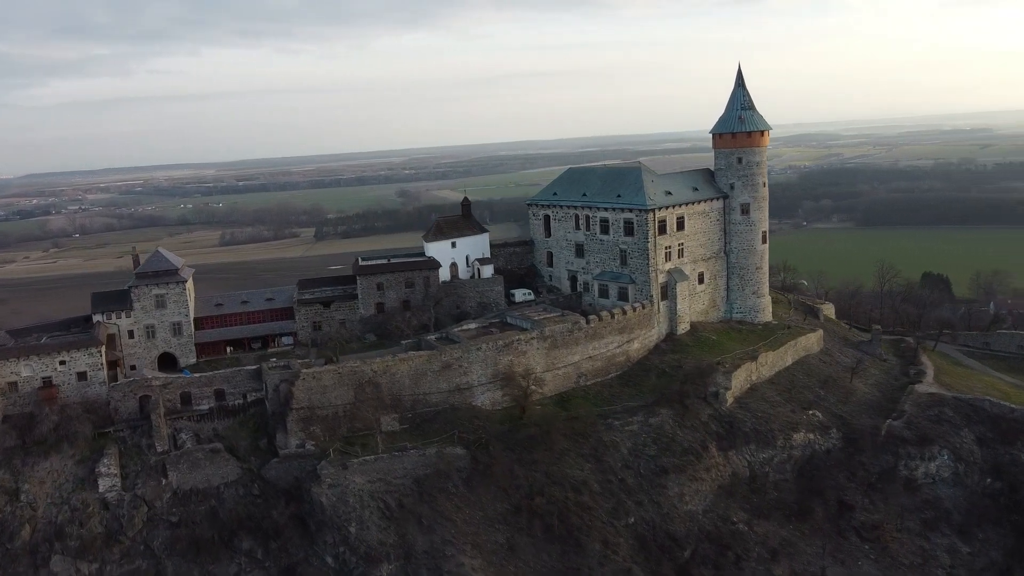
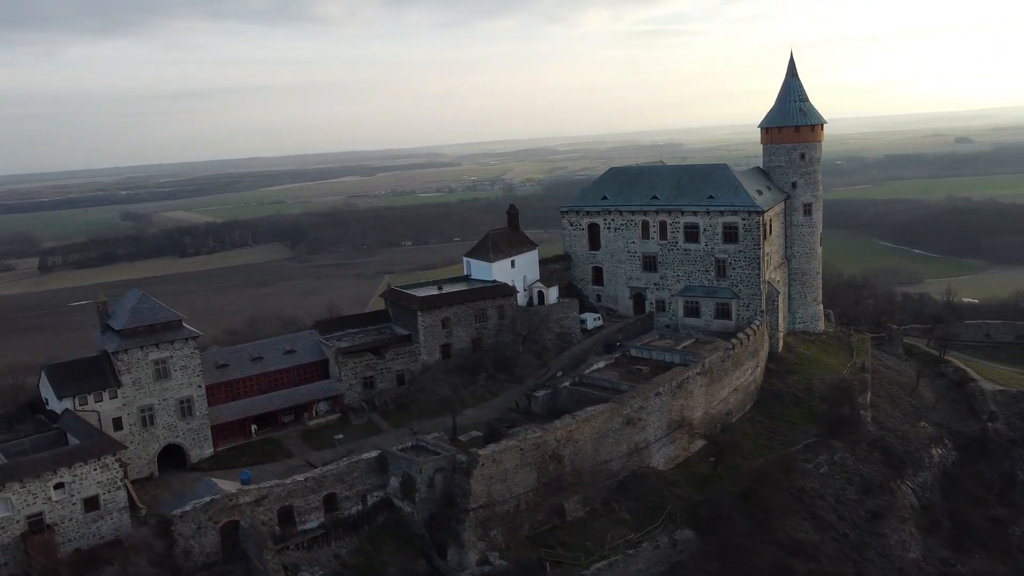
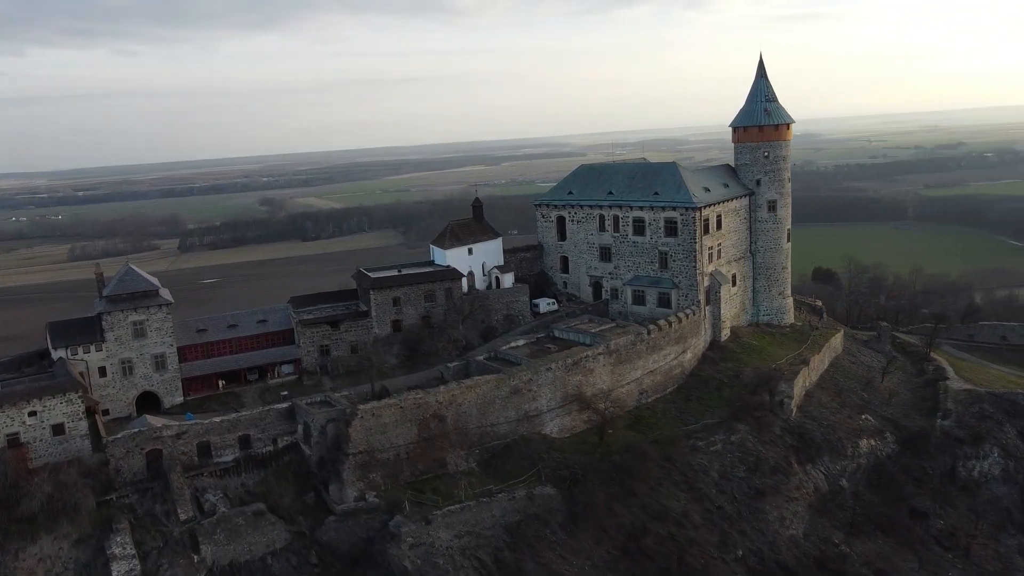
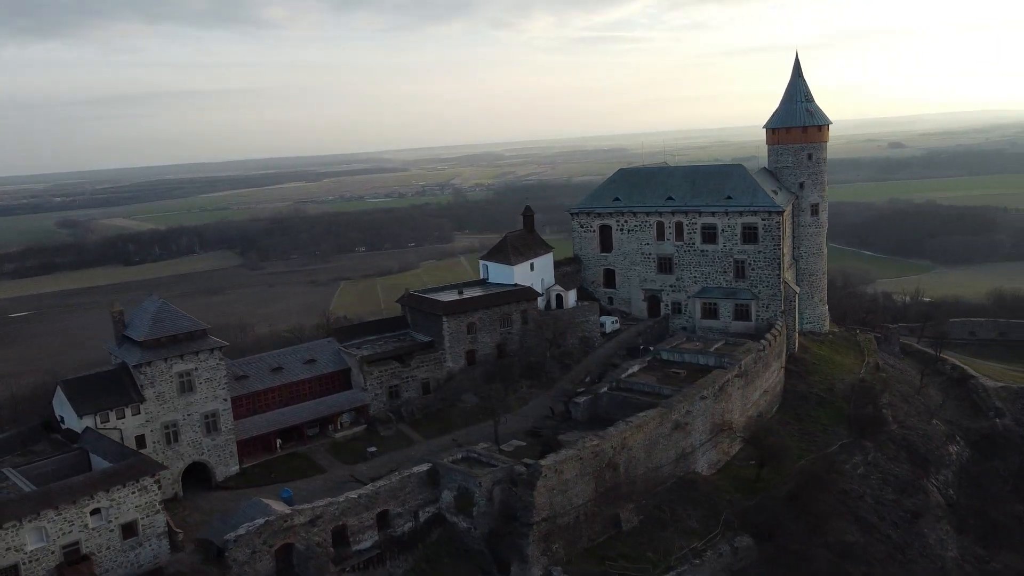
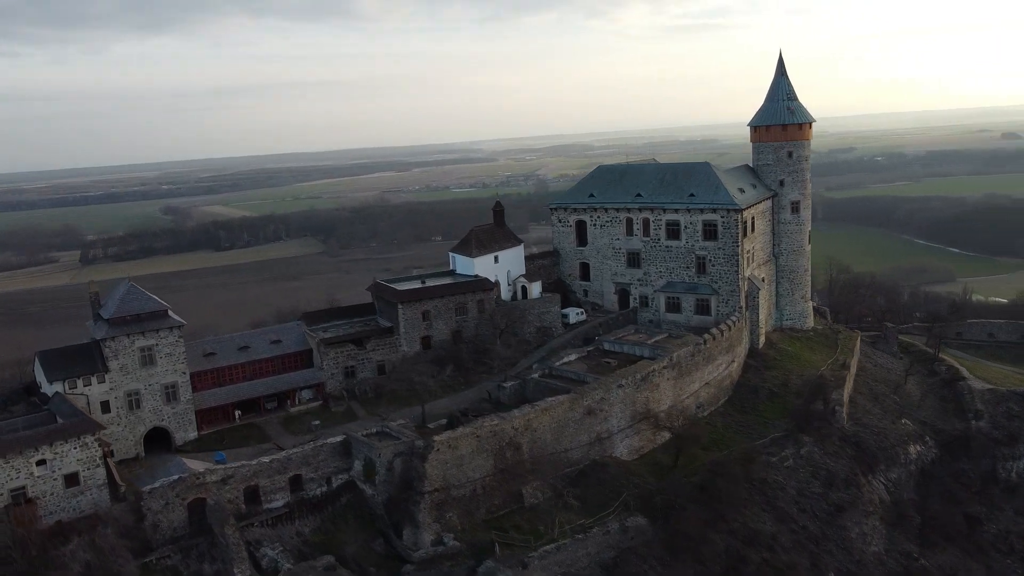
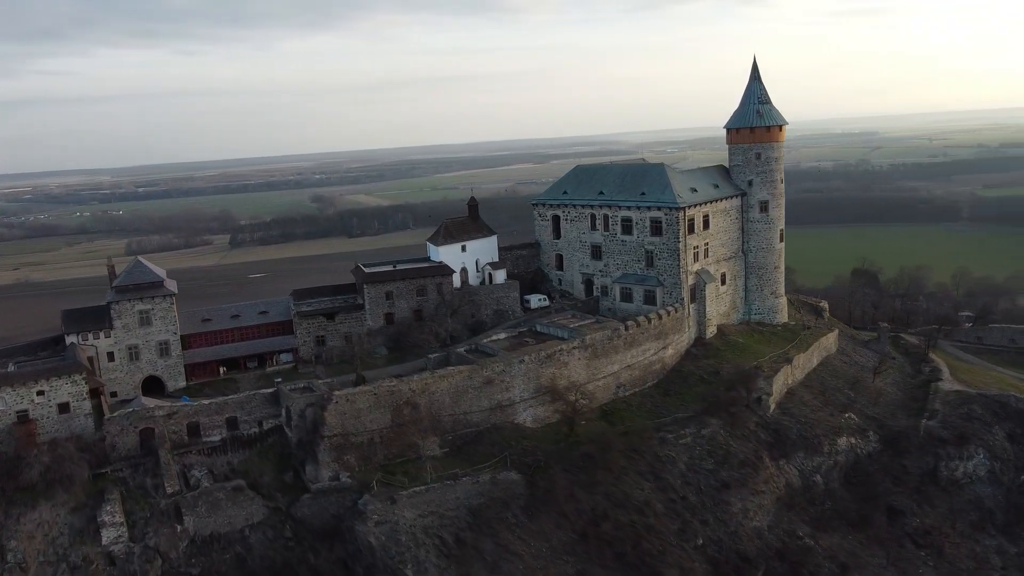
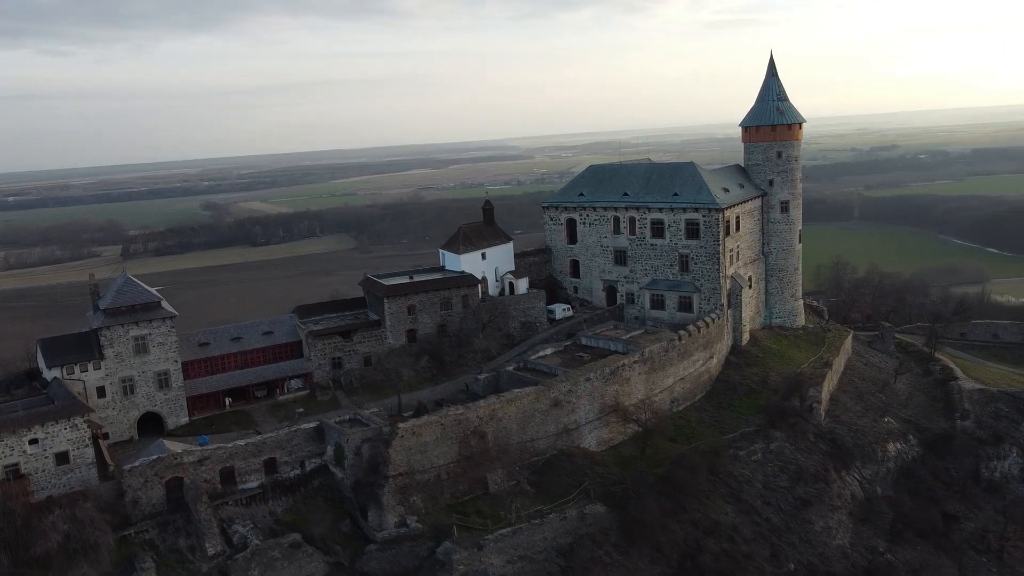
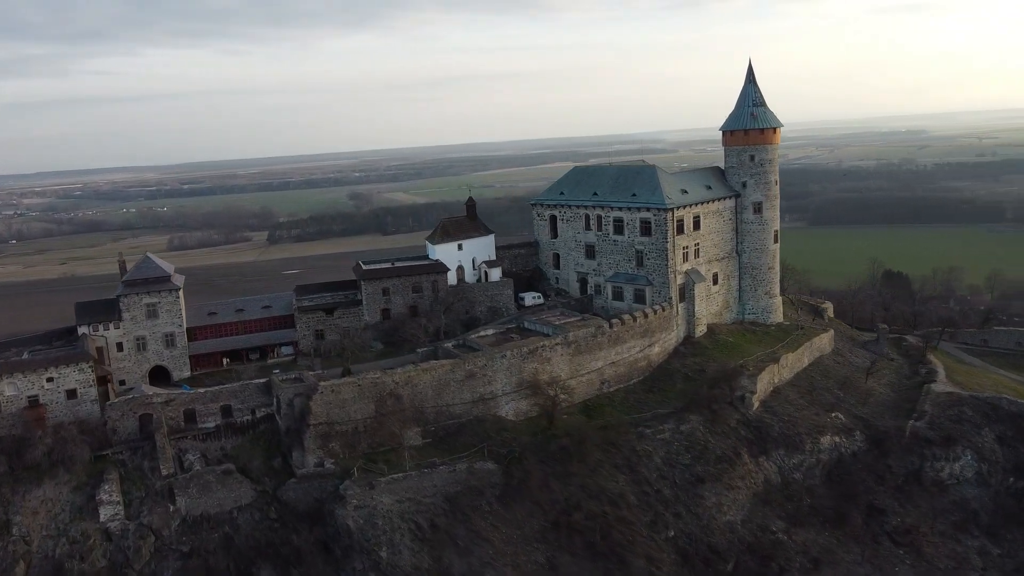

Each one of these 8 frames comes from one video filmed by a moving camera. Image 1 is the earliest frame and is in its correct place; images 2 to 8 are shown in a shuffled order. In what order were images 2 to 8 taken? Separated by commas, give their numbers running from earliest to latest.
8, 6, 3, 7, 5, 2, 4
